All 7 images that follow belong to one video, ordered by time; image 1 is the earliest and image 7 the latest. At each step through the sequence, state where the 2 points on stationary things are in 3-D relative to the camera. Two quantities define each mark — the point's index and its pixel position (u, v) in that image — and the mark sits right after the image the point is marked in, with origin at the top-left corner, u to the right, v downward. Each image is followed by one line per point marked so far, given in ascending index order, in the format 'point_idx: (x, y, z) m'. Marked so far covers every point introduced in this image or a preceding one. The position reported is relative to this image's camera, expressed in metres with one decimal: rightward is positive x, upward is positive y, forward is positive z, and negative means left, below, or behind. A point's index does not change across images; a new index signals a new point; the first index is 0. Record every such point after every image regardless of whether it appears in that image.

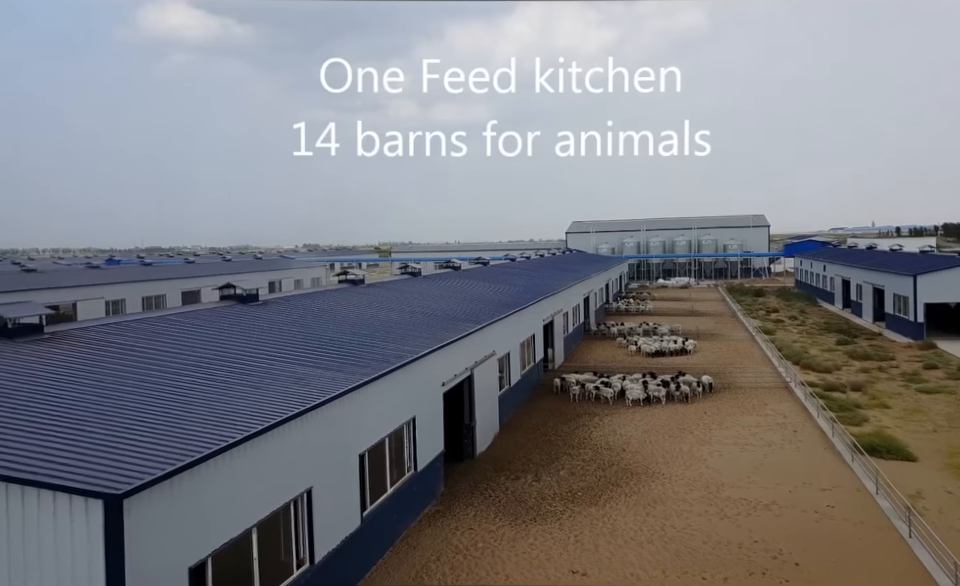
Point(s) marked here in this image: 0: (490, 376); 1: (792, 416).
0: (+0.3, -2.1, +15.9) m
1: (+7.9, -3.2, +15.9) m
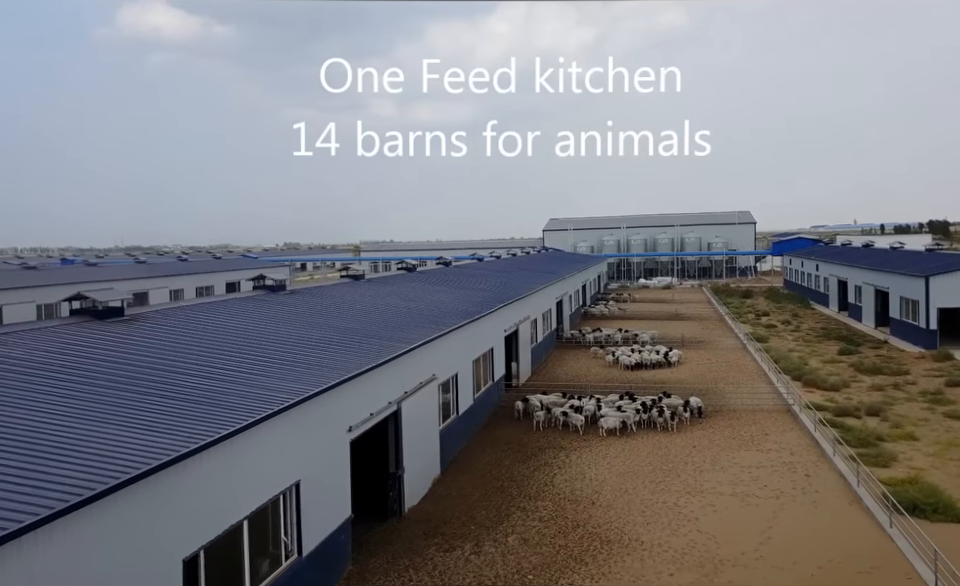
0: (-1.0, -2.3, +12.7) m
1: (+6.6, -3.4, +12.9) m
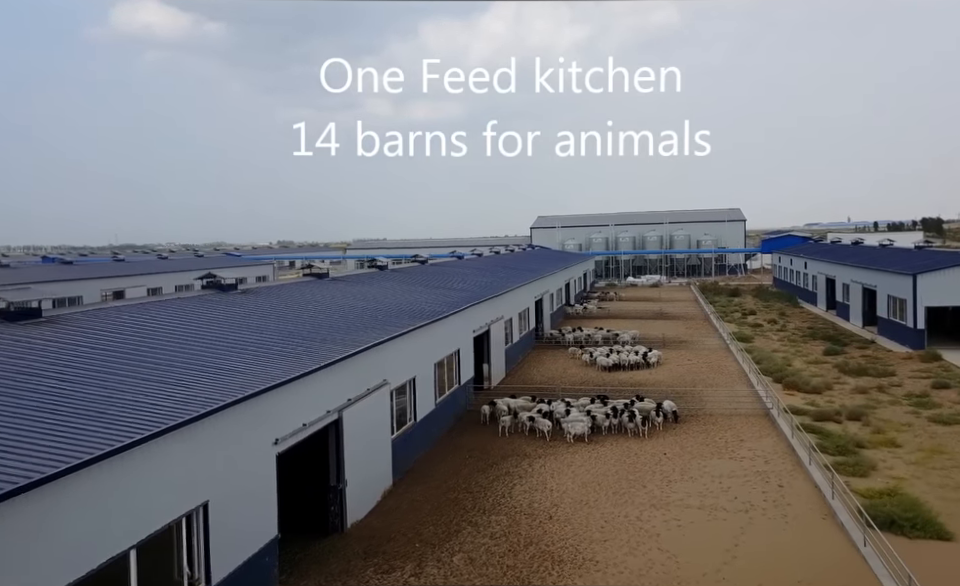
0: (-1.8, -2.3, +11.9) m
1: (+5.7, -3.3, +12.1) m
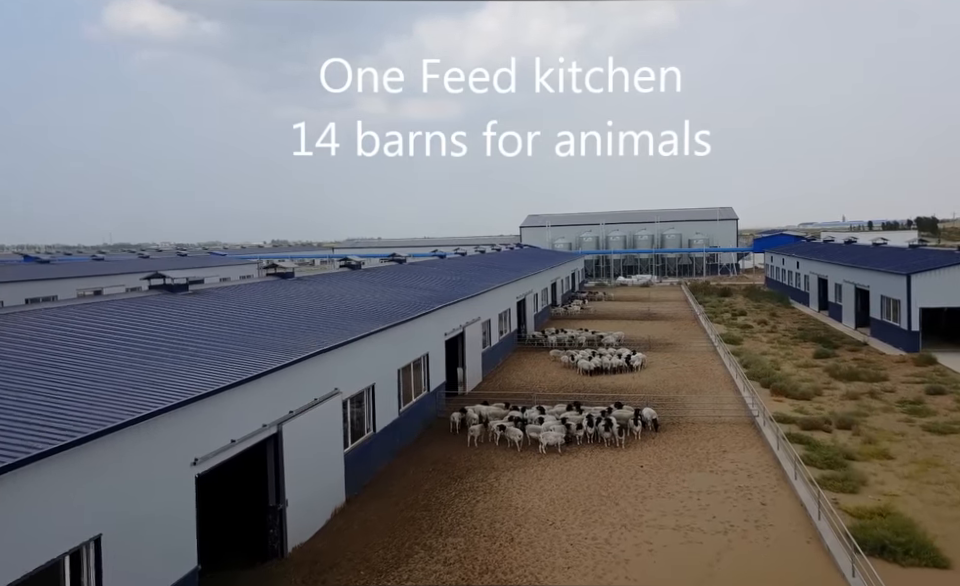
0: (-2.5, -2.3, +11.0) m
1: (+5.0, -3.3, +11.3) m
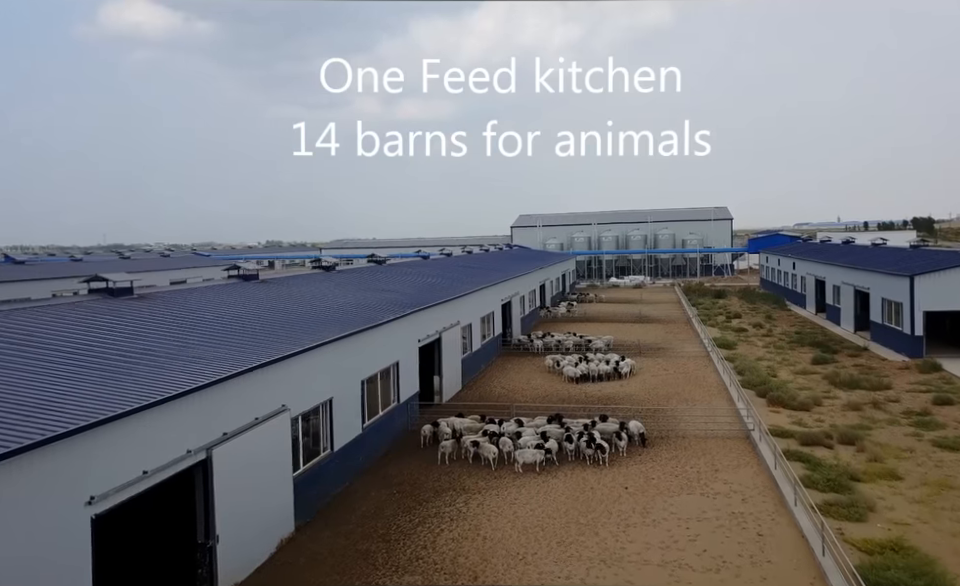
0: (-3.1, -2.4, +9.8) m
1: (+4.5, -3.4, +10.2) m
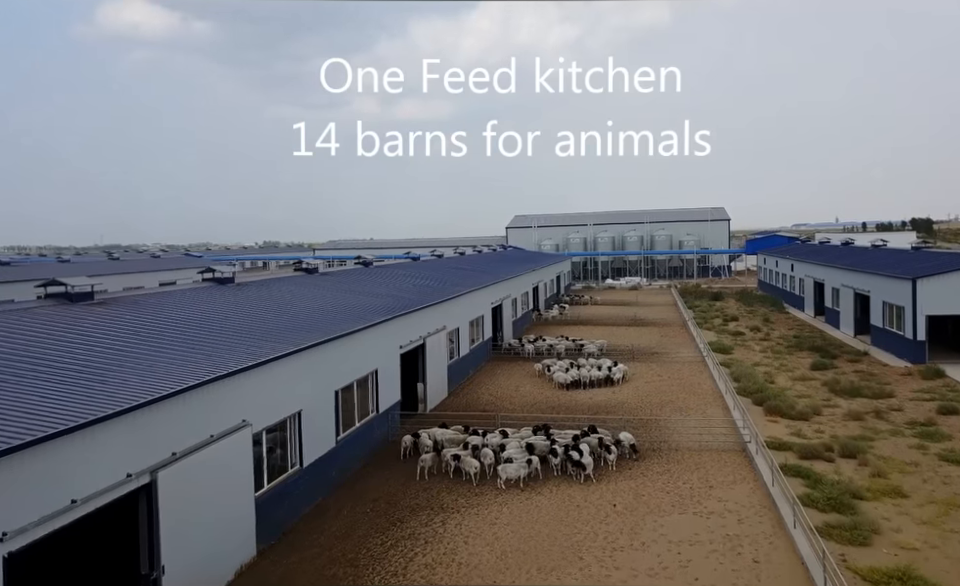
0: (-3.5, -2.5, +9.1) m
1: (+4.1, -3.5, +9.5) m
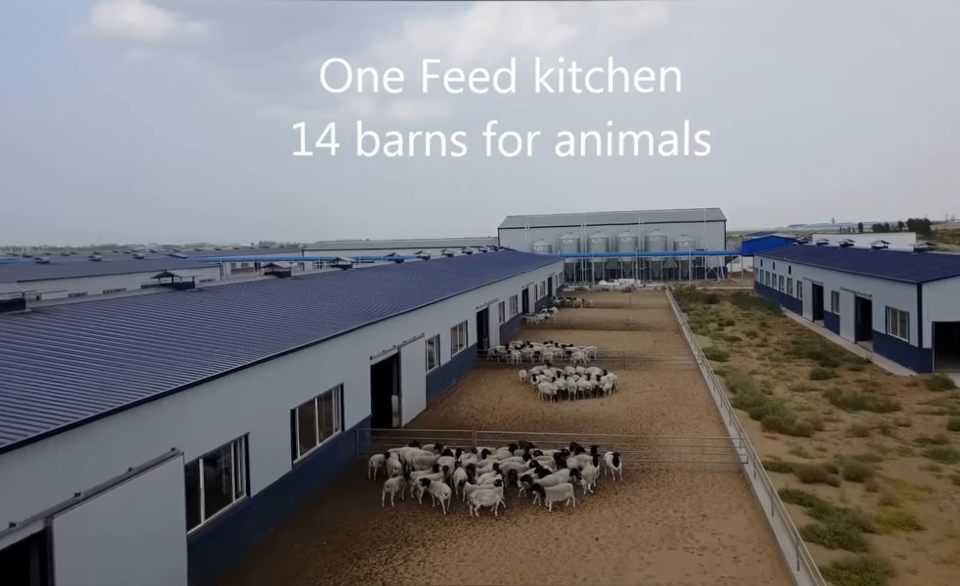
0: (-3.9, -2.6, +8.0) m
1: (+3.6, -3.7, +8.4) m
